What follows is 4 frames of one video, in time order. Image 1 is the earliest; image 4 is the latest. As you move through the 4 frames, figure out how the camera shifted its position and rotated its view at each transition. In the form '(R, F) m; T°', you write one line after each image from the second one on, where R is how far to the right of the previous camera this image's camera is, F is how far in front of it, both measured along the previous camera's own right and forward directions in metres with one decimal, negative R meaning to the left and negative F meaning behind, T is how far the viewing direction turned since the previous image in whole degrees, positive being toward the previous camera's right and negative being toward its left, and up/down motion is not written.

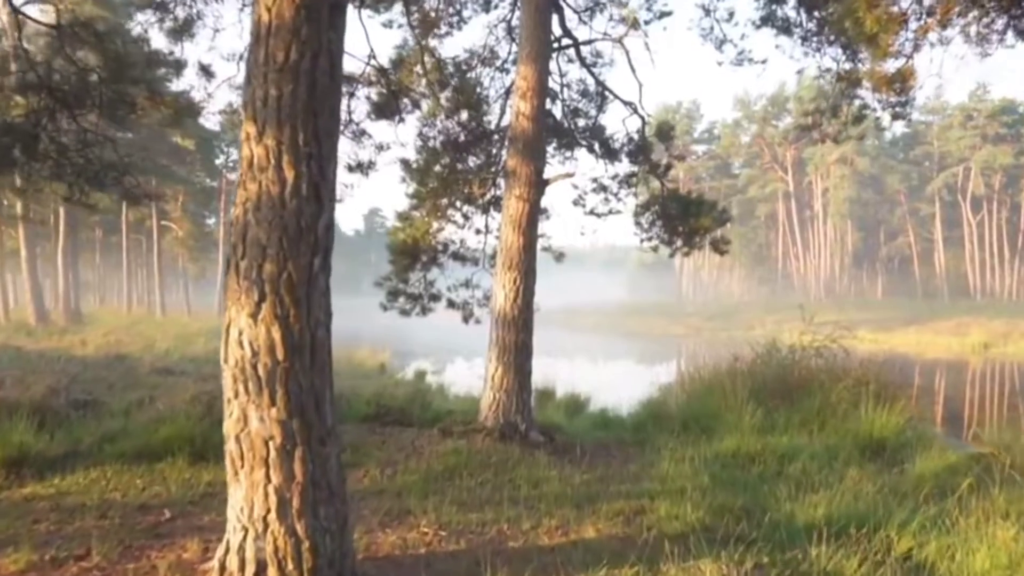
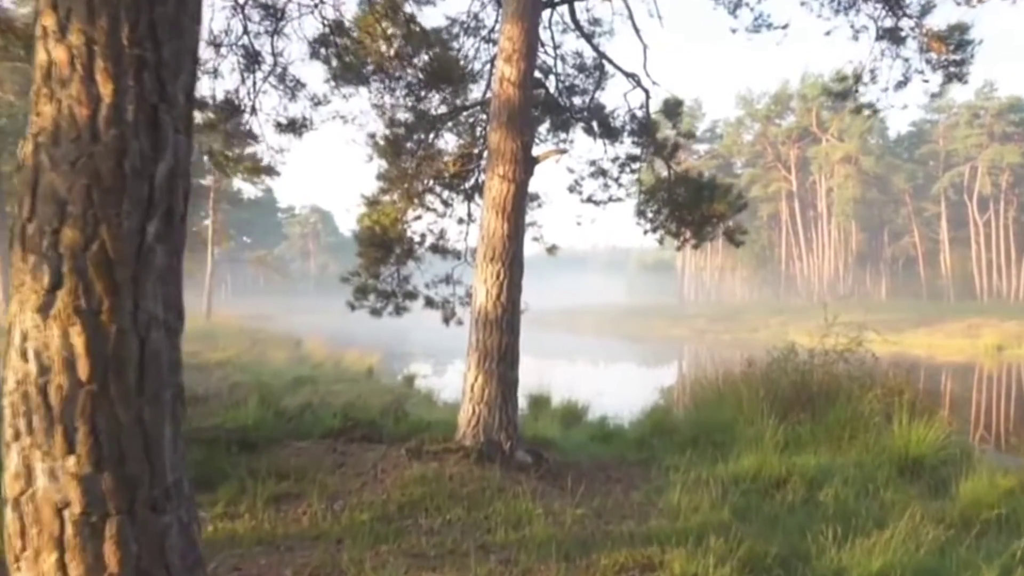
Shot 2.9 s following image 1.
(+0.1, +1.1) m; 0°
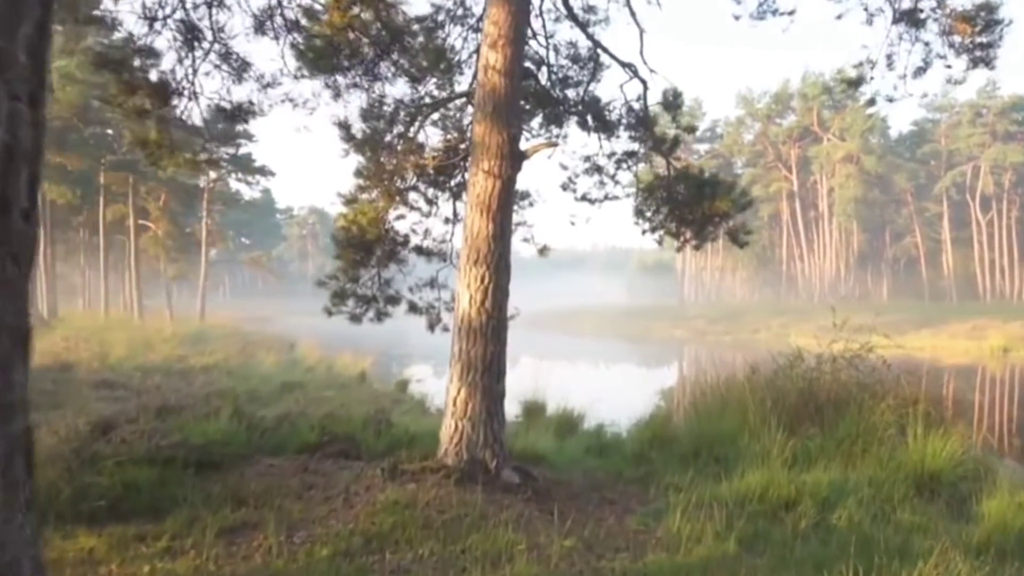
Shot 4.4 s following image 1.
(+0.1, +0.5) m; 0°
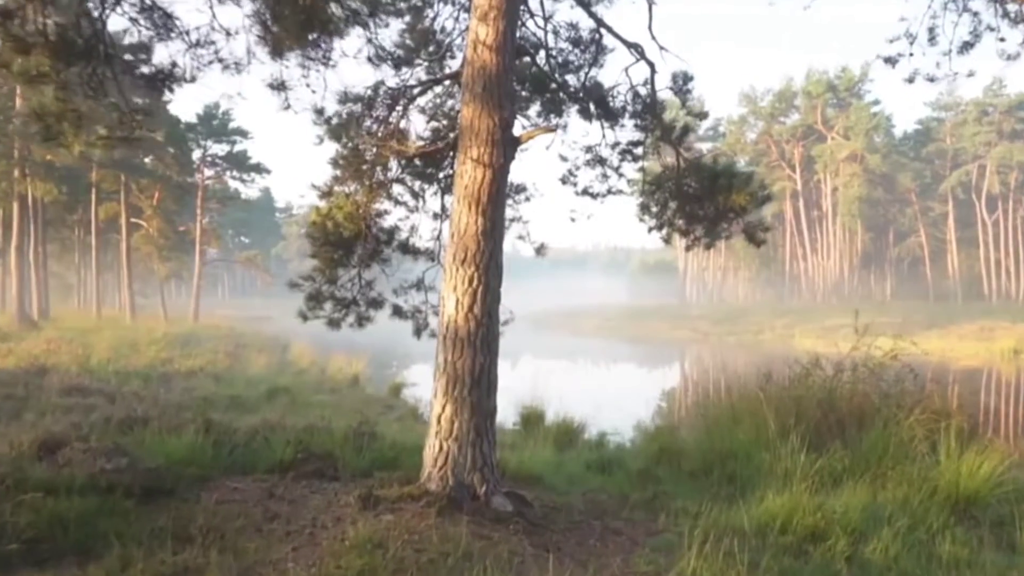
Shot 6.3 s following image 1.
(+0.1, +0.7) m; 0°
